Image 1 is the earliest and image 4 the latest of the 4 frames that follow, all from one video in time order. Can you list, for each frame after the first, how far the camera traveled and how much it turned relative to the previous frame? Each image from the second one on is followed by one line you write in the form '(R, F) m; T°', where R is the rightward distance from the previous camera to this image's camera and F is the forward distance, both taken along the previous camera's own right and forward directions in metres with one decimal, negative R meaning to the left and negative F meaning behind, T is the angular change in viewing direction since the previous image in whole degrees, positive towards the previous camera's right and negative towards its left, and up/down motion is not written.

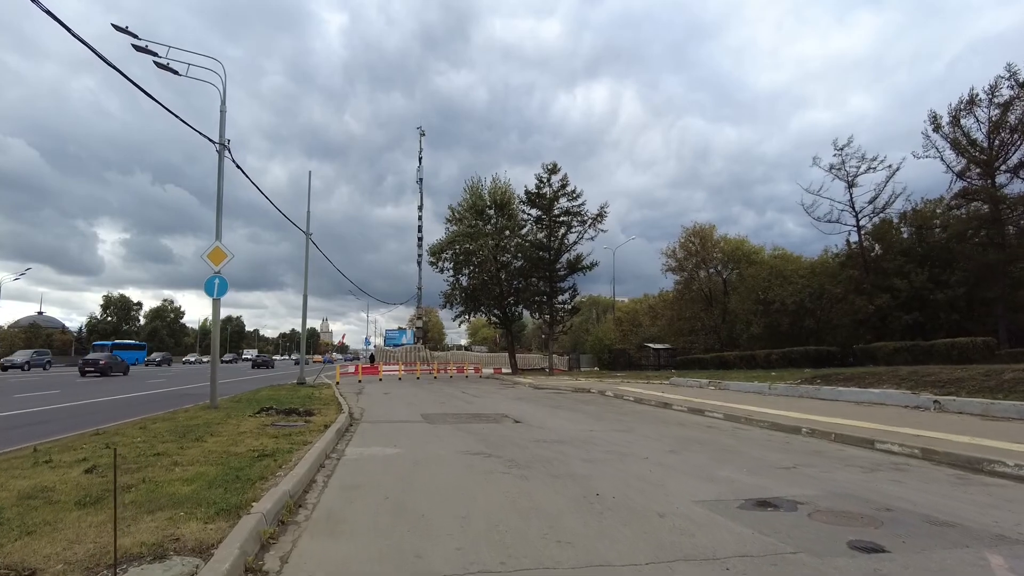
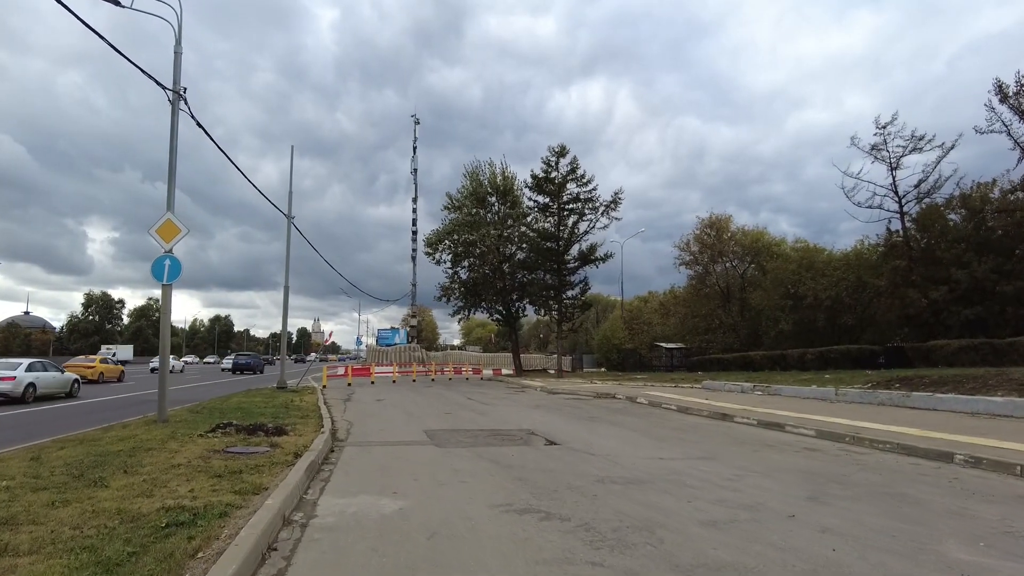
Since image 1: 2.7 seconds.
(-0.7, +3.5) m; +1°
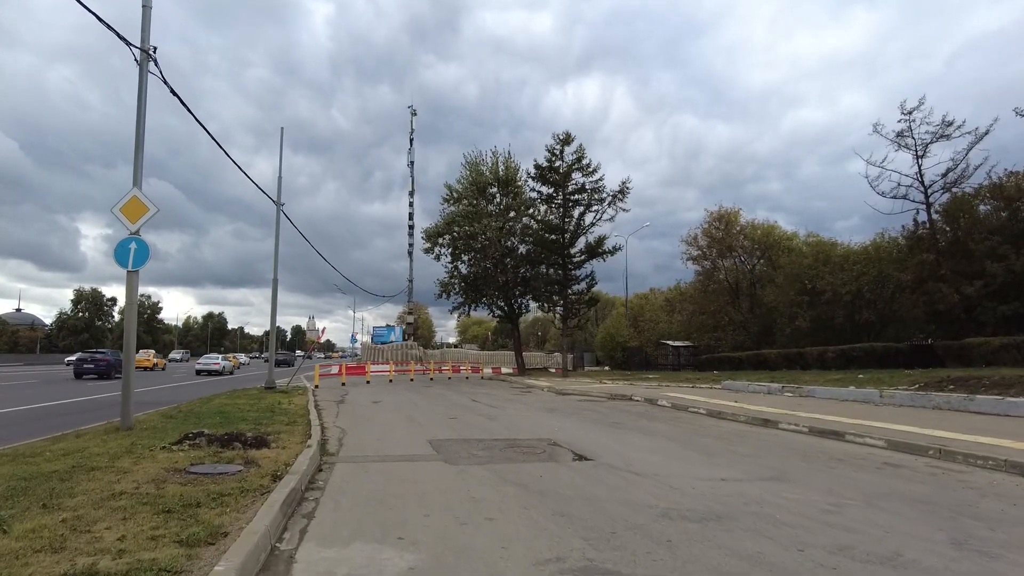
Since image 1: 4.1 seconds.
(-0.4, +1.8) m; 0°
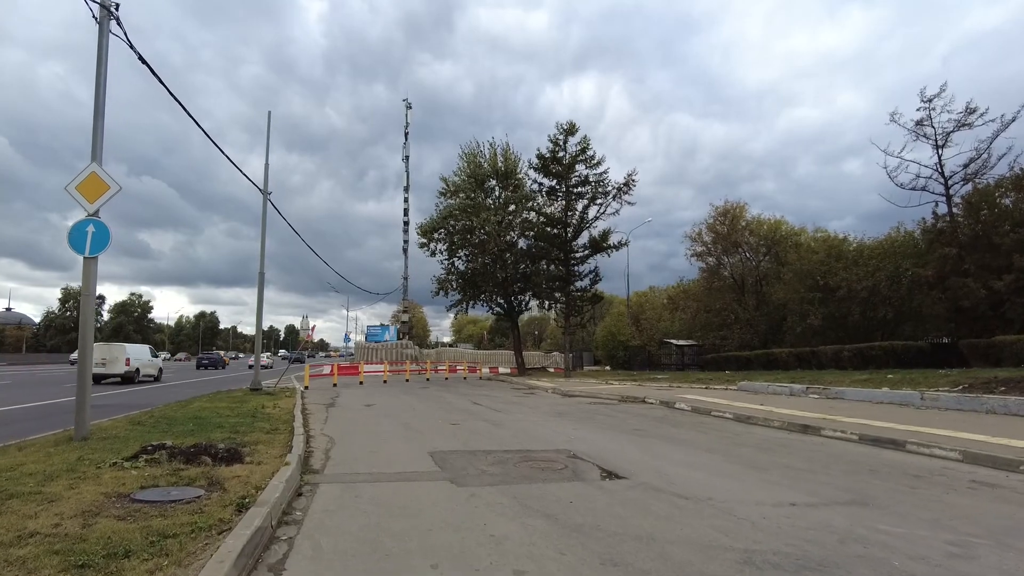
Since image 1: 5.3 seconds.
(-0.3, +1.5) m; 0°
